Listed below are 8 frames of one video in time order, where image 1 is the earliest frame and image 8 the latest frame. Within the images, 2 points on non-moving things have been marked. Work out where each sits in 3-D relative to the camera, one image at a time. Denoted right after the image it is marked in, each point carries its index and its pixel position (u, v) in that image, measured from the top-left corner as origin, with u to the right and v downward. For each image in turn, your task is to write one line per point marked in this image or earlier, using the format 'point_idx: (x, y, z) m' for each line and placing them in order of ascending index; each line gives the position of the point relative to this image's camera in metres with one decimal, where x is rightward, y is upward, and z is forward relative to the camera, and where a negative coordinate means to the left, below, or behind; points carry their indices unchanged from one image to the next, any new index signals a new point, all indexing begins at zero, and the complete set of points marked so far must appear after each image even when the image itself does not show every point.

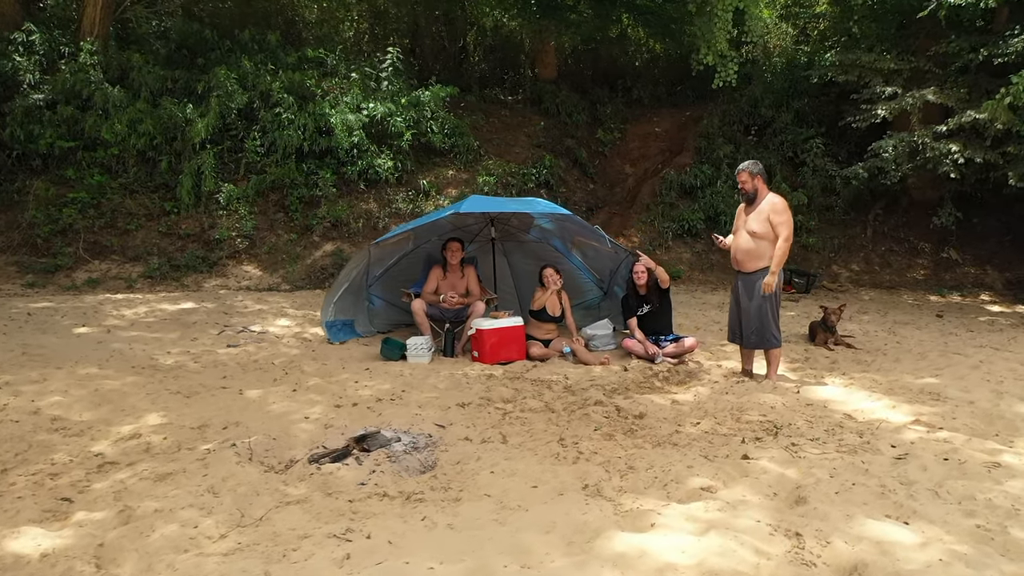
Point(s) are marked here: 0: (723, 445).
0: (+0.9, -0.7, +3.5) m
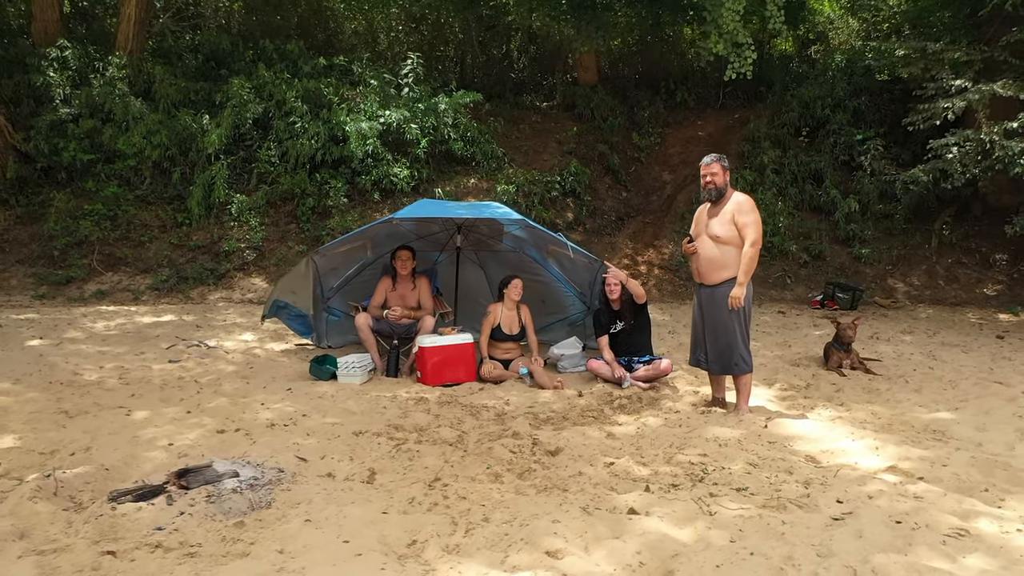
0: (+0.4, -0.7, +2.8) m
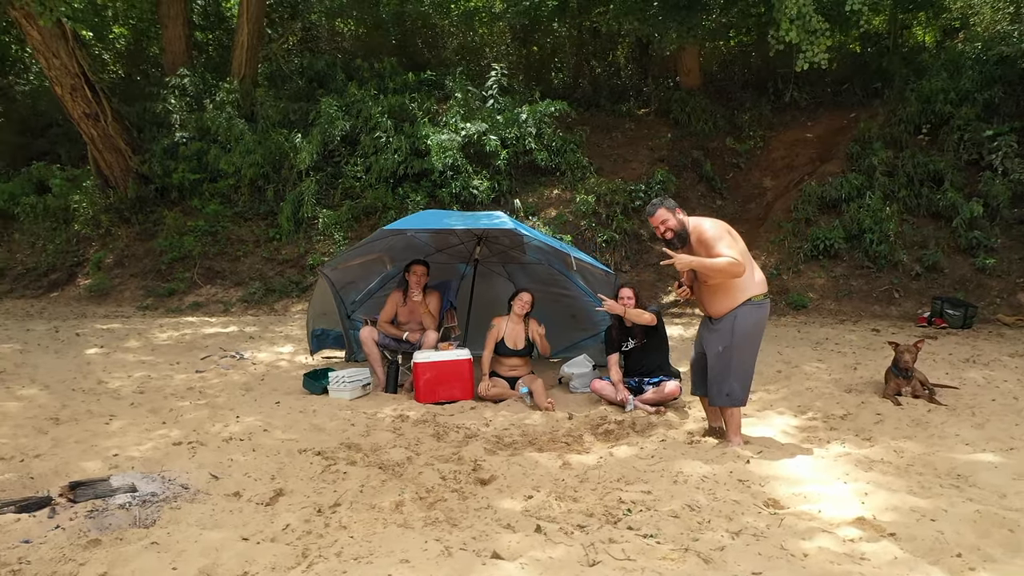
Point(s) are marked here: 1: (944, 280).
0: (0.0, -0.7, +2.5) m
1: (+4.0, +0.1, +7.6) m
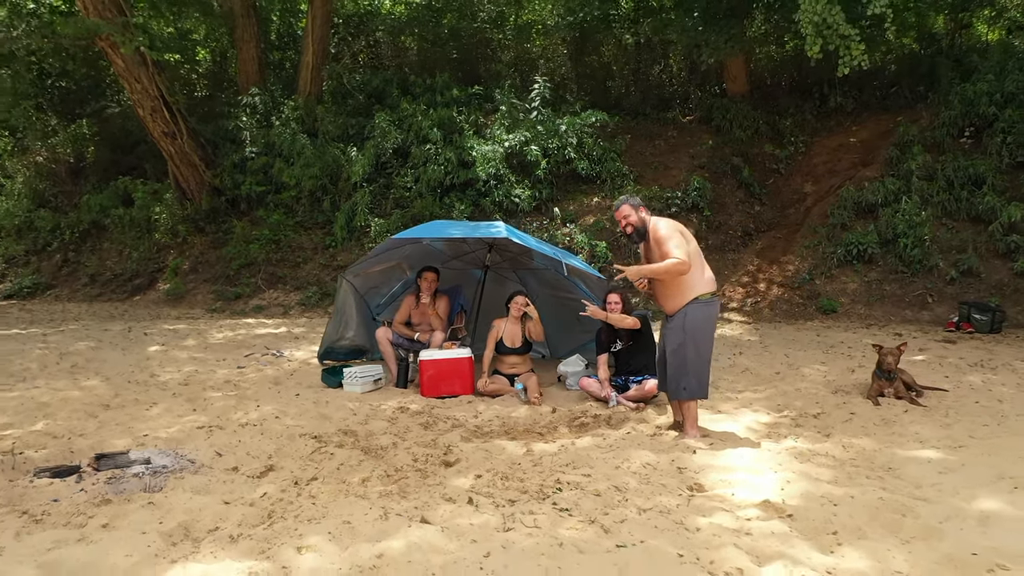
0: (-0.2, -0.8, +2.9) m
1: (+4.3, 0.0, +7.5) m
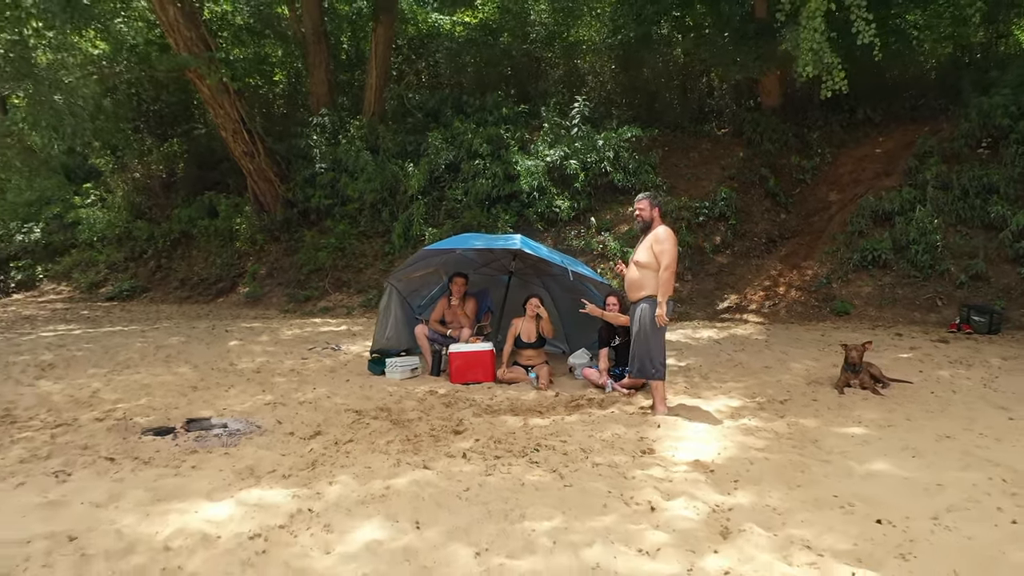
0: (-0.3, -0.8, +3.8) m
1: (+4.6, 0.0, +8.0) m
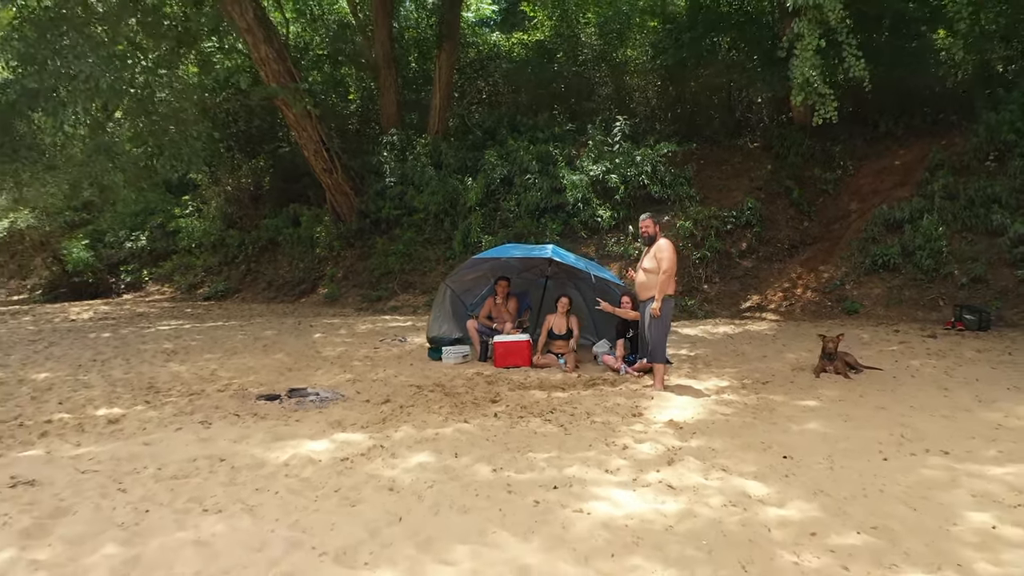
0: (-0.2, -0.8, +5.0) m
1: (+5.1, 0.0, +8.8) m
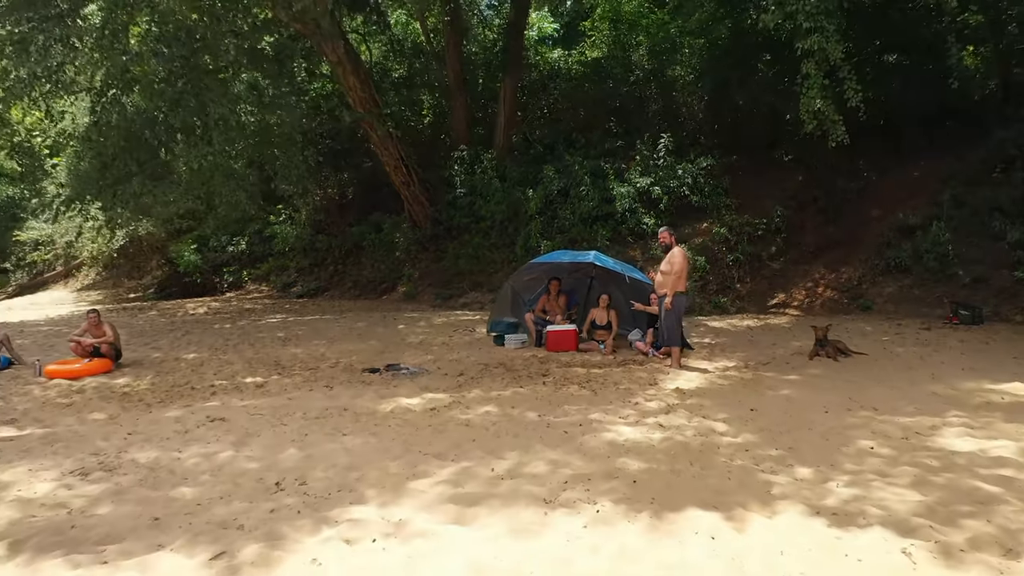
0: (+0.2, -0.8, +6.6) m
1: (+5.7, 0.0, +10.0) m
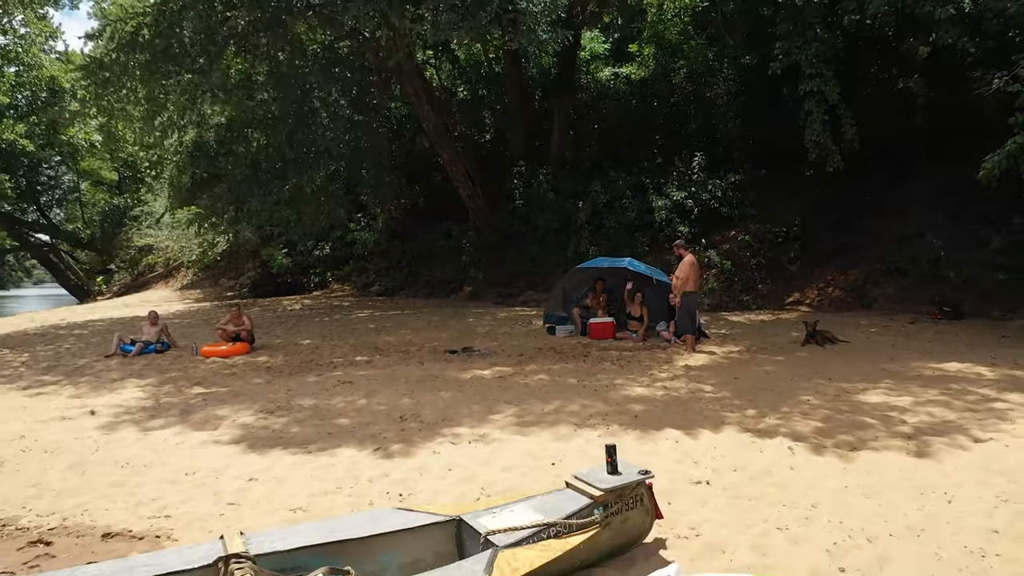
0: (+0.7, -0.8, +8.6) m
1: (+6.4, 0.0, +11.6) m
